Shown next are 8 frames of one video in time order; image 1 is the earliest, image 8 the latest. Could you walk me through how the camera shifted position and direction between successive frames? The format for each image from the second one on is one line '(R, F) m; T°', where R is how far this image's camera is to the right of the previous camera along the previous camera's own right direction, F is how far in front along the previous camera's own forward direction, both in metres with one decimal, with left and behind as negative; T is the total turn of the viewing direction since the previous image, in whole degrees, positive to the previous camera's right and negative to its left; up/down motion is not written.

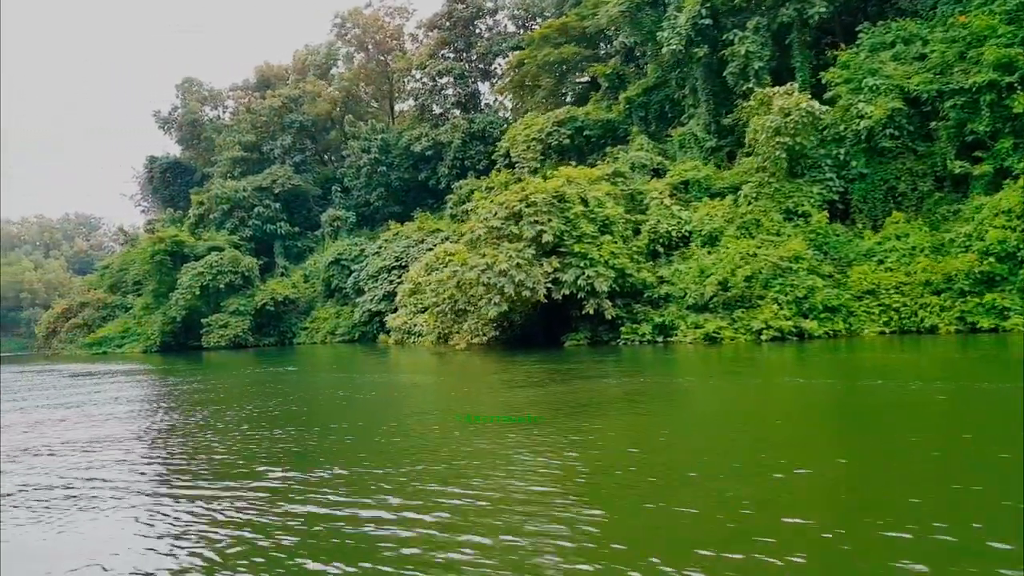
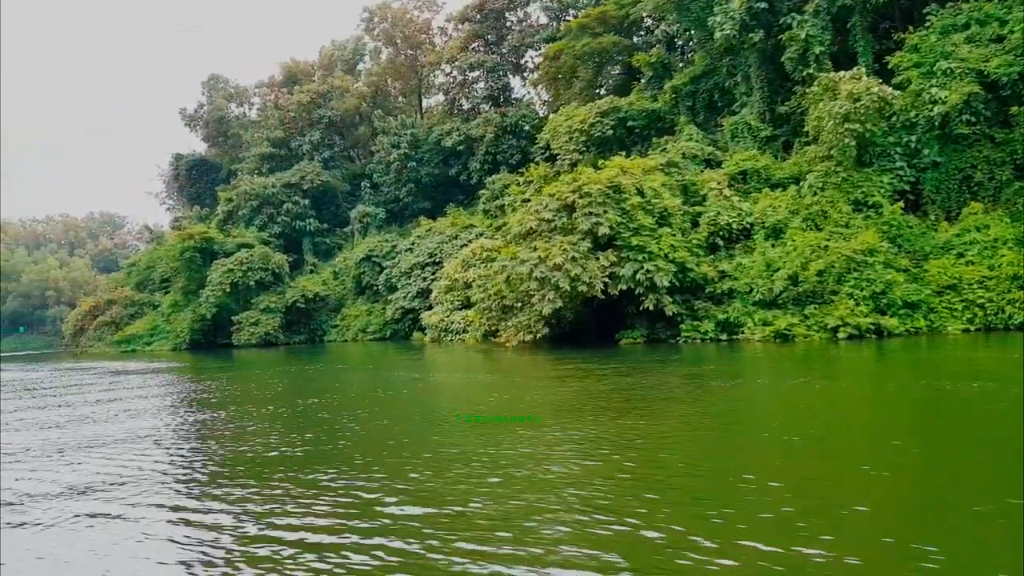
(-0.6, +0.7) m; -1°
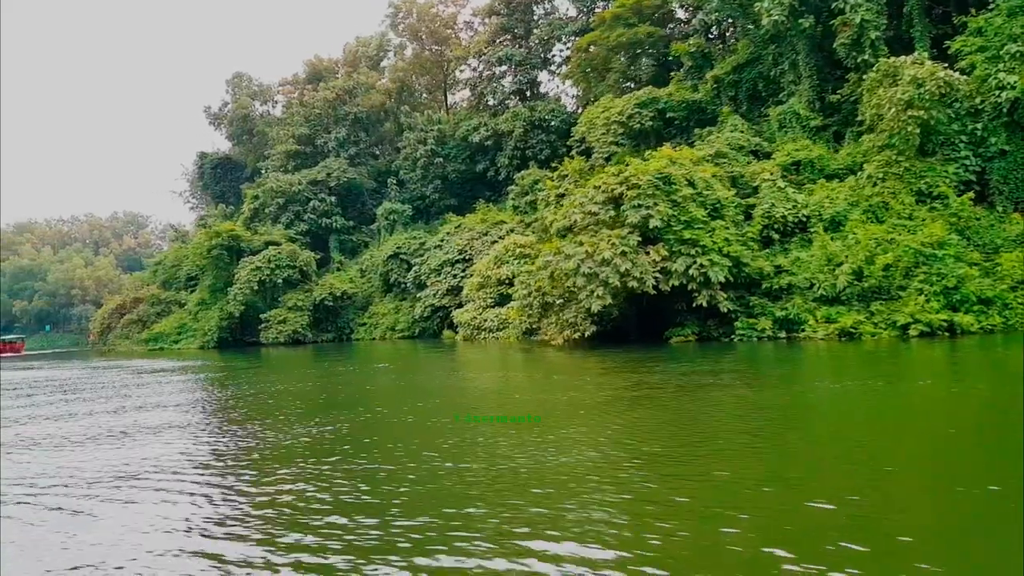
(-0.5, +0.6) m; -1°
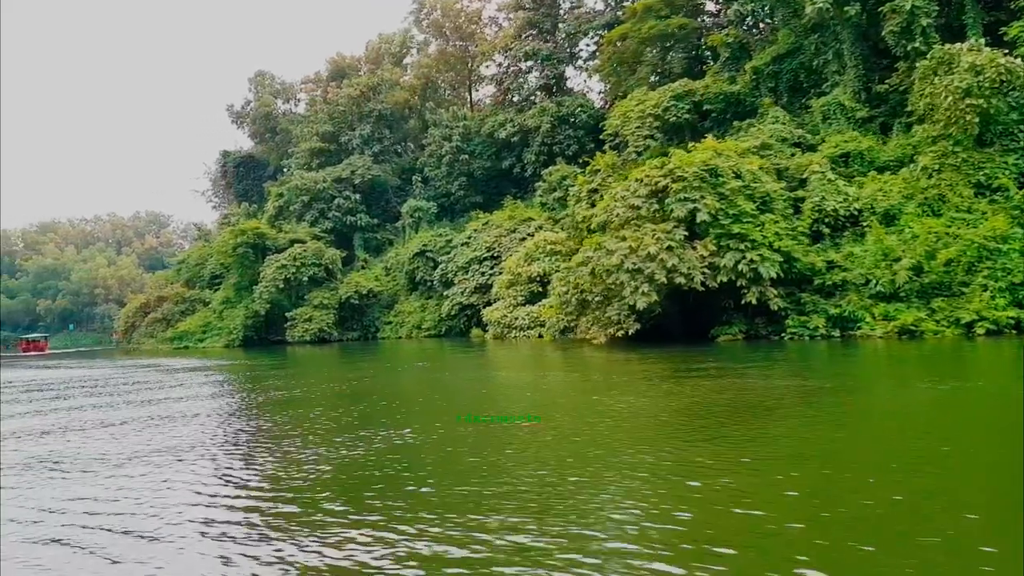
(-0.4, +0.4) m; -1°
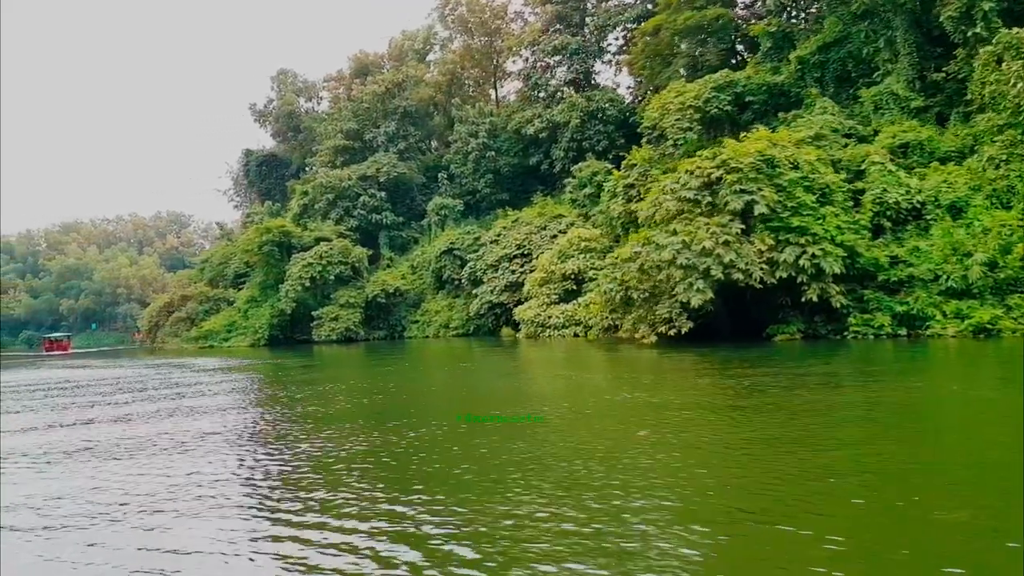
(-0.5, +0.5) m; -1°
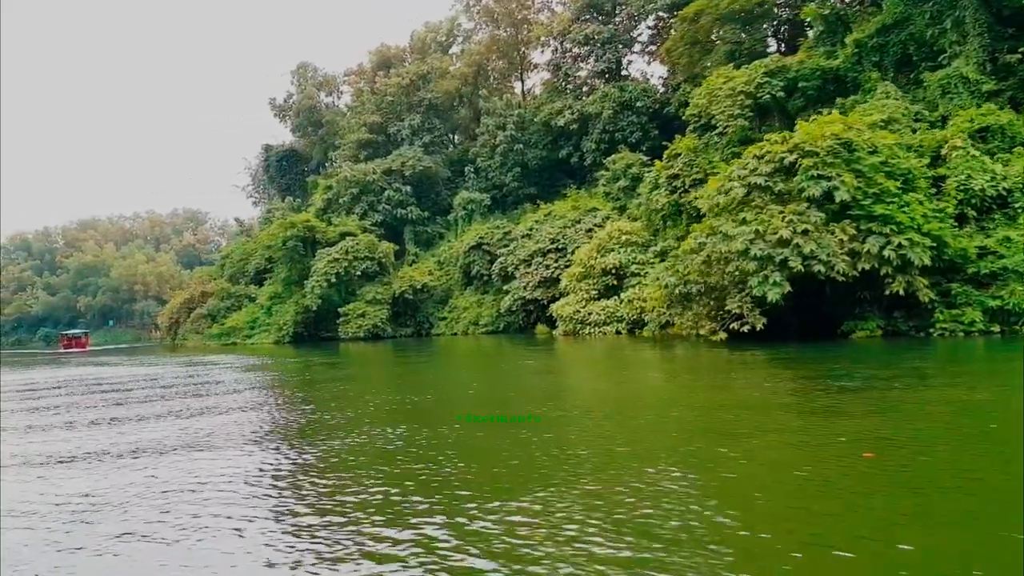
(-0.7, +0.8) m; -1°
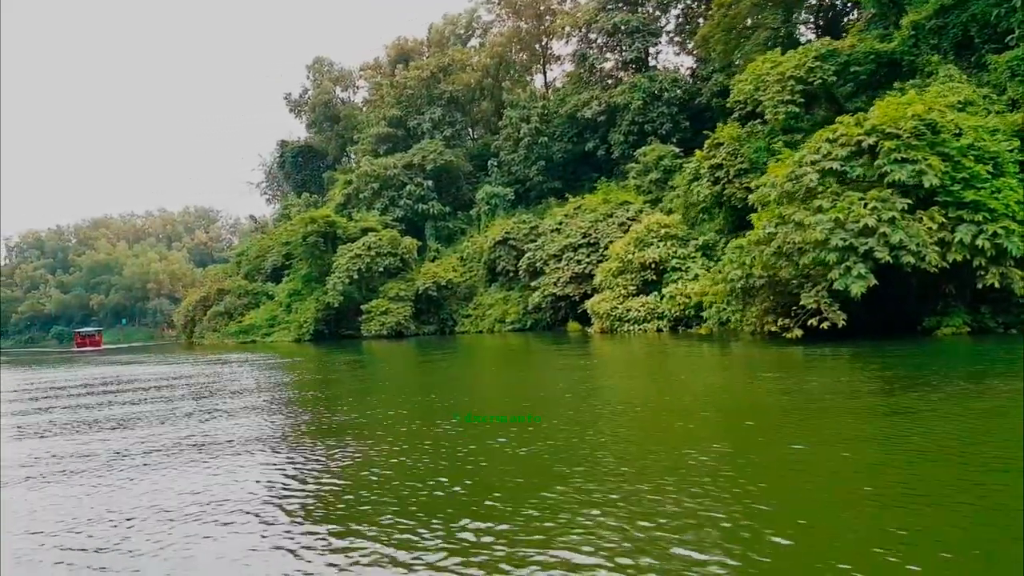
(-0.7, +0.8) m; -1°
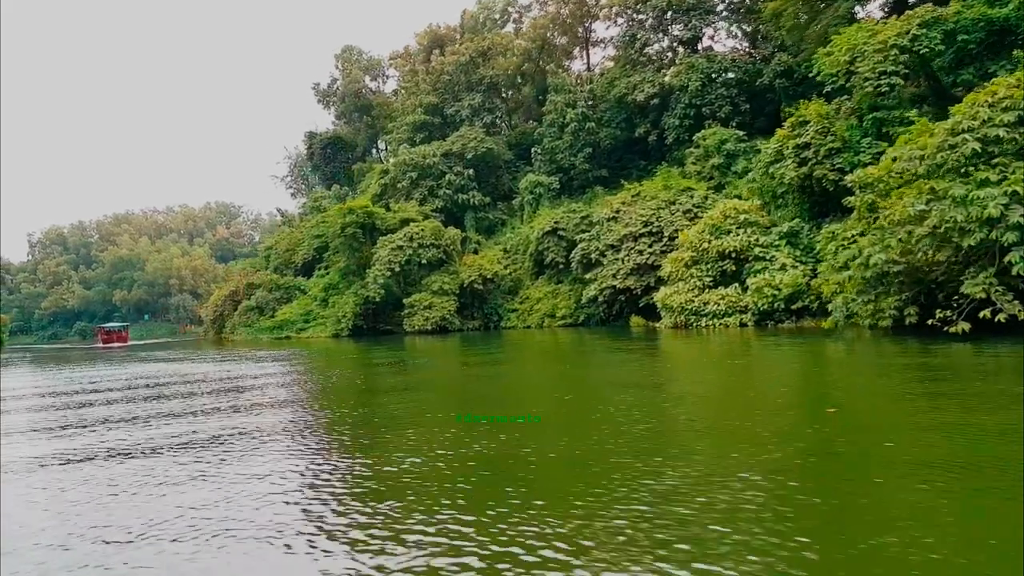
(-1.2, +1.4) m; -1°
